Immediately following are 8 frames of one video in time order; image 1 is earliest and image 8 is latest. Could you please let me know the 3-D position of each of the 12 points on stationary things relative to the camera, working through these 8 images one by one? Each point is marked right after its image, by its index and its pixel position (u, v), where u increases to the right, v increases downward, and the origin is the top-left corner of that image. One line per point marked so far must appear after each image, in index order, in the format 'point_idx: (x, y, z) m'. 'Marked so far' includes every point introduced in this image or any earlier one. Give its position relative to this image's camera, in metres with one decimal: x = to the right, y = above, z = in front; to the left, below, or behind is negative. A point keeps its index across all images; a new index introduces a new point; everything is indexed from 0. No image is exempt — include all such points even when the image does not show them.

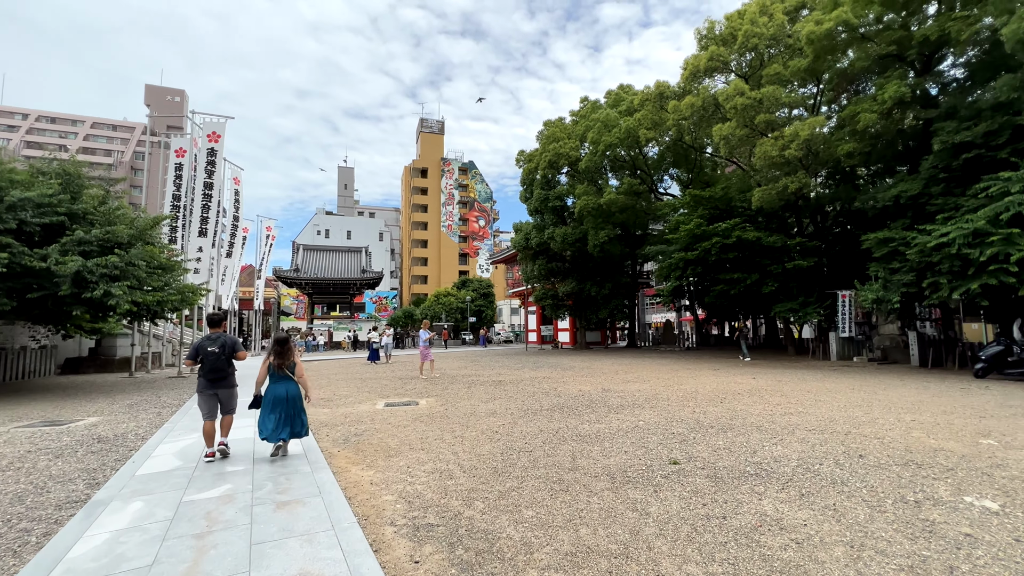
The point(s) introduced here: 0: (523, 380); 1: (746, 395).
0: (+0.4, -2.4, +12.0) m
1: (+4.3, -2.0, +8.5) m
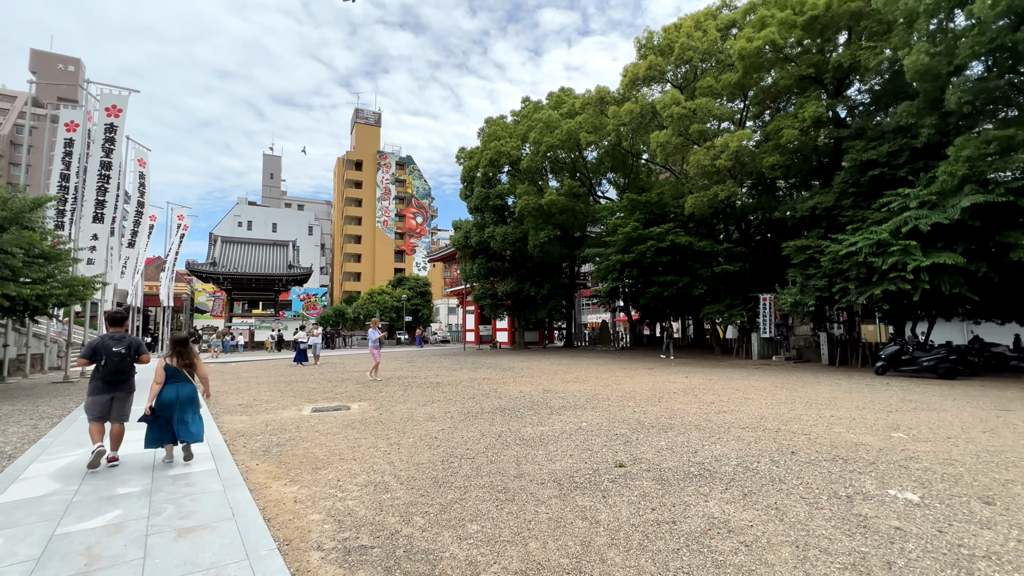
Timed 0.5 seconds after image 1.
0: (-1.2, -2.3, +11.7) m
1: (+3.2, -2.0, +8.7) m
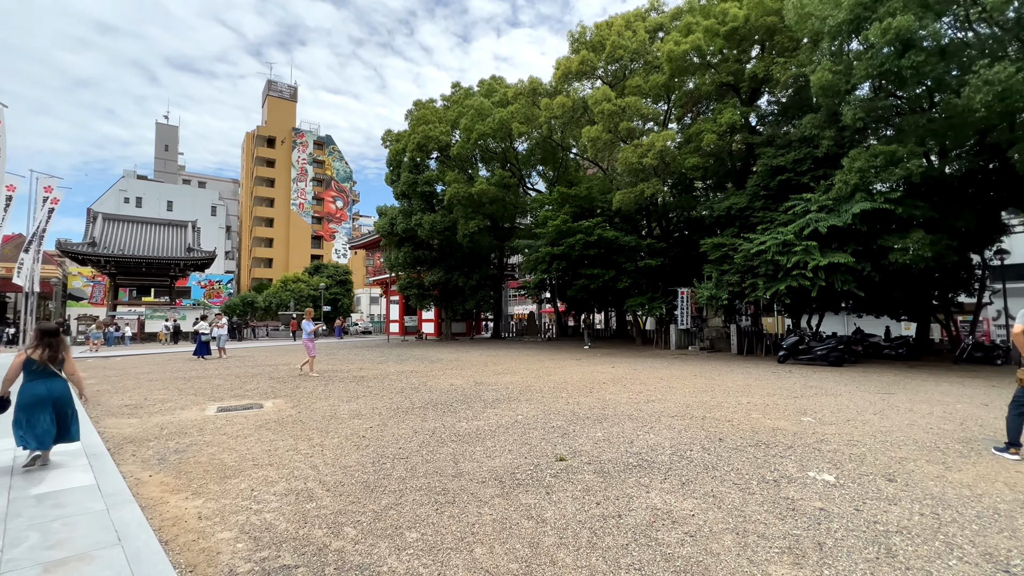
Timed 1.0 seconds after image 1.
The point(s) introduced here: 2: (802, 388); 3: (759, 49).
0: (-2.9, -2.1, +11.2) m
1: (+1.9, -1.9, +8.9) m
2: (+4.8, -1.7, +7.7) m
3: (+7.6, +7.4, +14.2) m
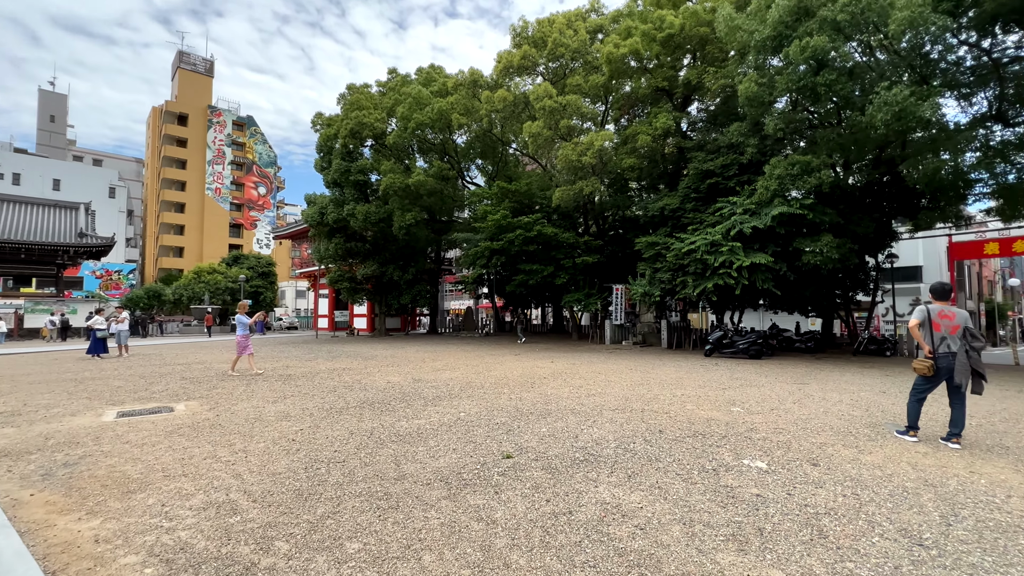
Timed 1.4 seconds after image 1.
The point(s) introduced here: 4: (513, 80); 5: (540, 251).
0: (-4.4, -1.9, +10.5) m
1: (+0.7, -1.8, +9.0) m
2: (+3.8, -1.7, +8.2) m
3: (+5.8, +7.4, +14.9) m
4: (+0.1, +8.3, +18.3) m
5: (+1.1, +1.5, +18.2) m
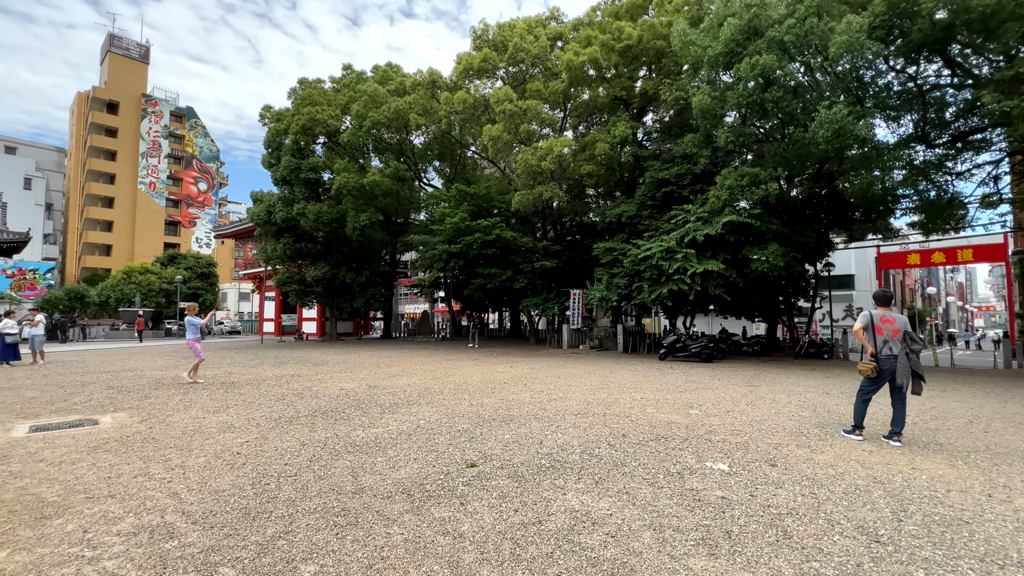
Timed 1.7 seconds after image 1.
0: (-5.3, -1.9, +9.9) m
1: (-0.1, -1.8, +8.9) m
2: (+3.1, -1.8, +8.4) m
3: (+4.5, +7.3, +15.4) m
4: (-1.5, +8.1, +18.2) m
5: (-0.5, +1.3, +18.1) m
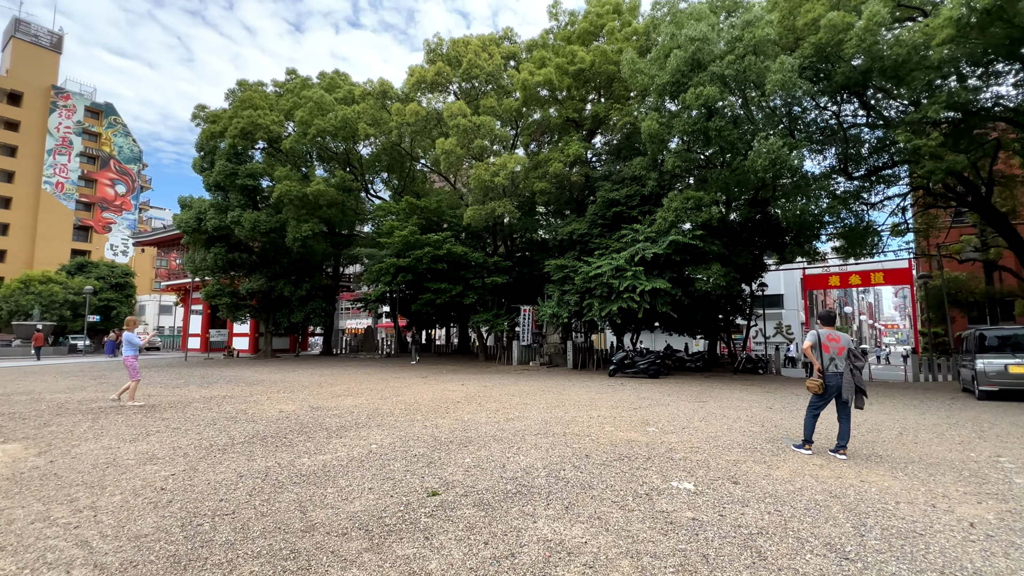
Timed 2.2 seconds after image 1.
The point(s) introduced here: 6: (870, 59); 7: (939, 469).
0: (-6.2, -2.2, +9.0) m
1: (-0.9, -2.1, +8.6) m
2: (+2.3, -2.1, +8.5) m
3: (+2.9, +6.7, +15.9) m
4: (-3.4, +7.5, +18.0) m
5: (-2.5, +0.7, +17.8) m
6: (+8.9, +5.7, +11.4) m
7: (+4.3, -1.8, +4.6) m
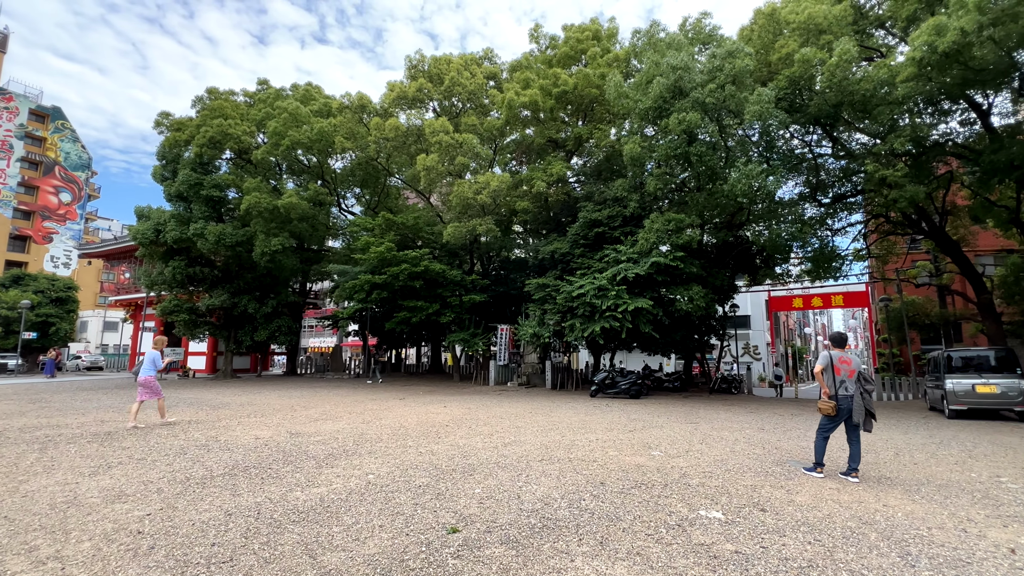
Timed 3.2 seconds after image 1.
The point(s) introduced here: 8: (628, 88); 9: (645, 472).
0: (-6.4, -2.5, +8.3) m
1: (-1.1, -2.5, +8.2) m
2: (+2.1, -2.4, +8.4) m
3: (+2.3, +6.0, +16.1) m
4: (-4.1, +6.8, +17.8) m
5: (-3.3, 0.0, +17.4) m
6: (+8.6, +5.1, +12.0) m
7: (+4.4, -2.0, +4.6) m
8: (+3.4, +5.9, +13.6) m
9: (+1.5, -2.1, +5.2) m
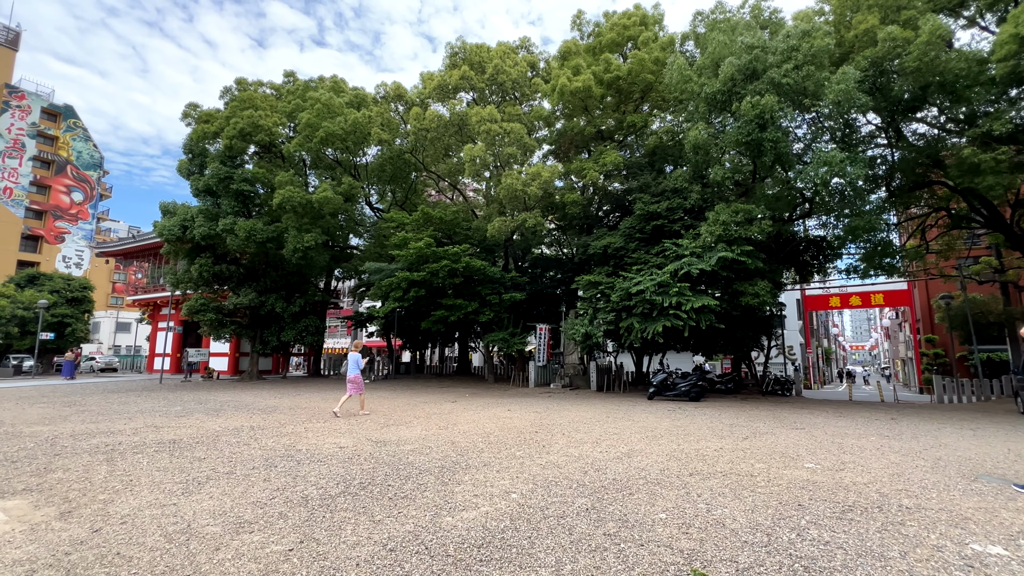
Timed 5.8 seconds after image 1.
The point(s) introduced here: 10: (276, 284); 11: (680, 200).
0: (-4.8, -2.4, +7.5) m
1: (+0.5, -2.3, +7.5) m
2: (+3.7, -2.3, +7.6) m
3: (+3.9, +6.1, +15.4) m
4: (-2.5, +6.9, +17.1) m
5: (-1.6, +0.1, +16.7) m
6: (+10.2, +5.2, +11.2) m
7: (+6.0, -1.9, +3.8) m
8: (+5.0, +6.0, +12.9) m
9: (+3.1, -1.9, +4.4) m
10: (-10.0, +0.2, +19.7) m
11: (+4.9, +2.6, +13.7) m
